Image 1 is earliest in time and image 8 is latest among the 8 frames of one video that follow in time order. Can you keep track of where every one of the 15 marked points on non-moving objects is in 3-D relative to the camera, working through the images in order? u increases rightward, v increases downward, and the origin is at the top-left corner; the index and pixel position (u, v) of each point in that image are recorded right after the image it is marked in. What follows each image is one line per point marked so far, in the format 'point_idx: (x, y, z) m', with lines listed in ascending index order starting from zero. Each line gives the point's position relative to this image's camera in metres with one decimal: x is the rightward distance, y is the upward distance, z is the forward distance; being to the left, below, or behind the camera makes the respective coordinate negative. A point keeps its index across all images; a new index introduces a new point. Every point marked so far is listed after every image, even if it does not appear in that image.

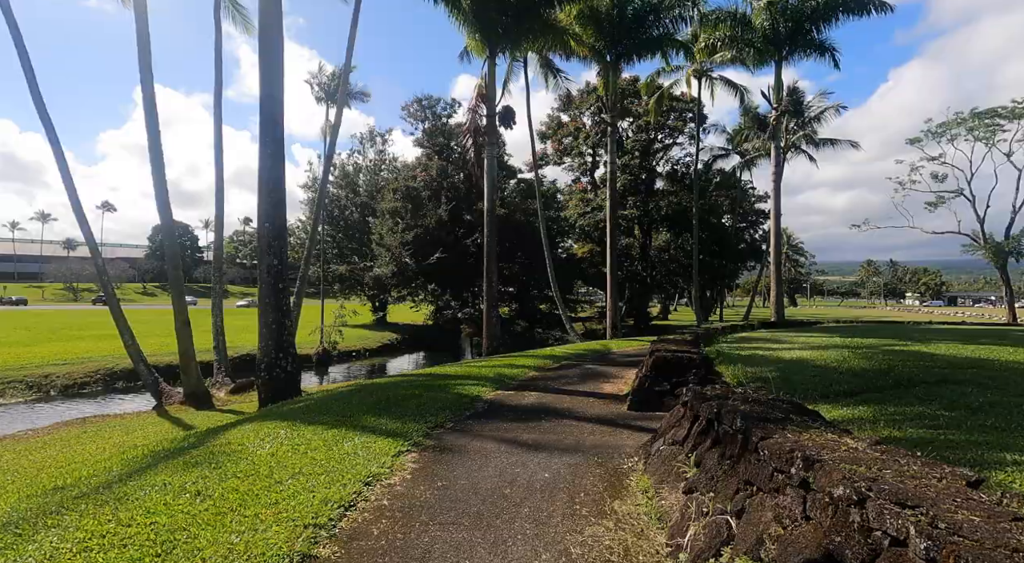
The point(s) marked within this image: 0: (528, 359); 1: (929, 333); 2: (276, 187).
0: (+0.3, -1.6, +12.0) m
1: (+10.6, -1.3, +15.6) m
2: (-4.3, +1.8, +10.6) m
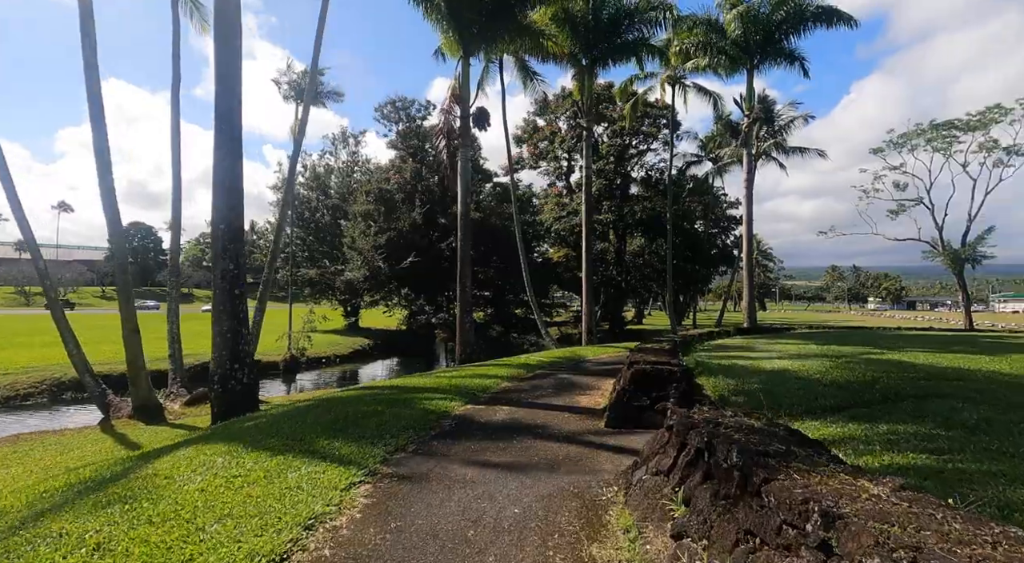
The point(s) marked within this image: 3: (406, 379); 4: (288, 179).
0: (-0.2, -1.7, +11.5) m
1: (+9.9, -1.5, +15.6) m
2: (-4.7, +1.7, +10.0) m
3: (-1.7, -1.7, +10.2) m
4: (-6.4, +2.9, +16.9) m
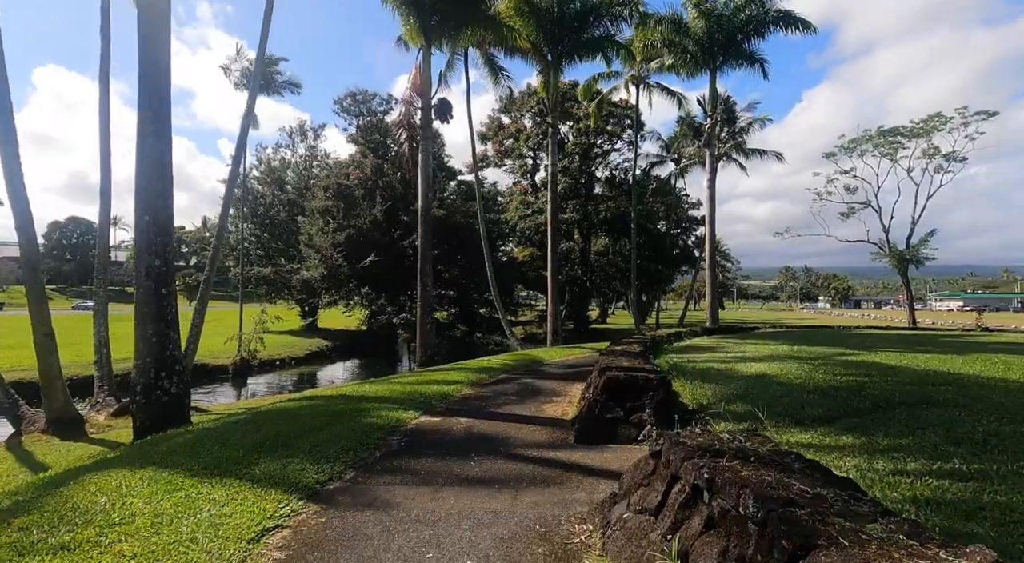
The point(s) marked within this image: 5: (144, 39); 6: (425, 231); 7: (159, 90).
0: (-0.9, -1.7, +10.9) m
1: (+9.0, -1.5, +15.5) m
2: (-5.3, +1.7, +9.0) m
3: (-2.3, -1.6, +9.4) m
4: (-7.4, +2.9, +15.9) m
5: (-5.4, +3.6, +8.8) m
6: (-2.9, +1.6, +19.8) m
7: (-5.6, +2.9, +9.5) m
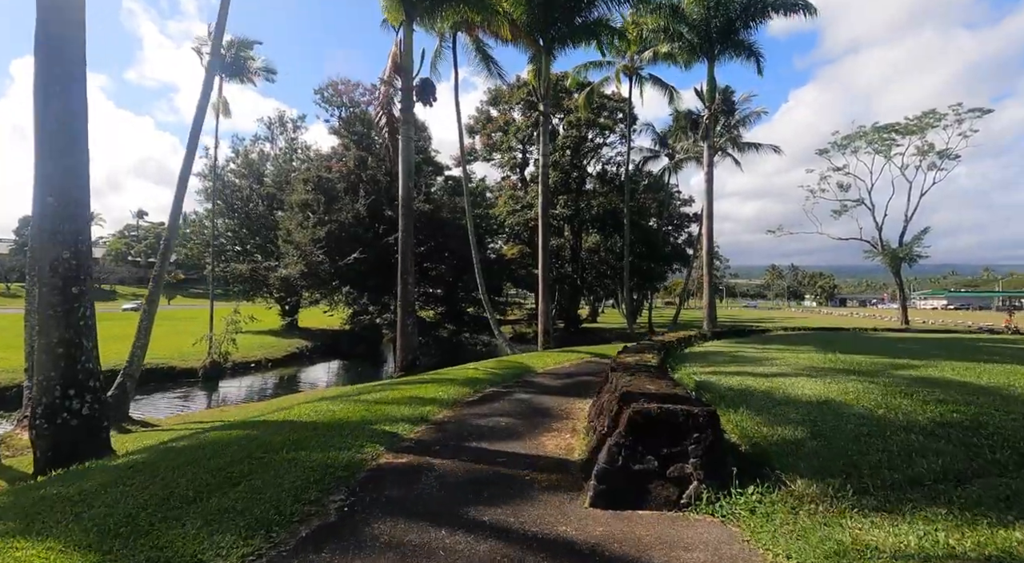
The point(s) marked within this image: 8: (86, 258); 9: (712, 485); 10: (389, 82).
0: (-1.1, -1.6, +9.3) m
1: (+8.7, -1.4, +14.2) m
2: (-5.4, +1.7, +7.4) m
3: (-2.4, -1.6, +7.8) m
4: (-7.7, +3.0, +14.2) m
5: (-5.5, +3.6, +7.1) m
6: (-3.2, +1.7, +18.1) m
7: (-5.8, +3.0, +7.8) m
8: (-5.5, +0.3, +7.7) m
9: (+1.2, -1.3, +3.7) m
10: (-3.9, +6.4, +19.2) m
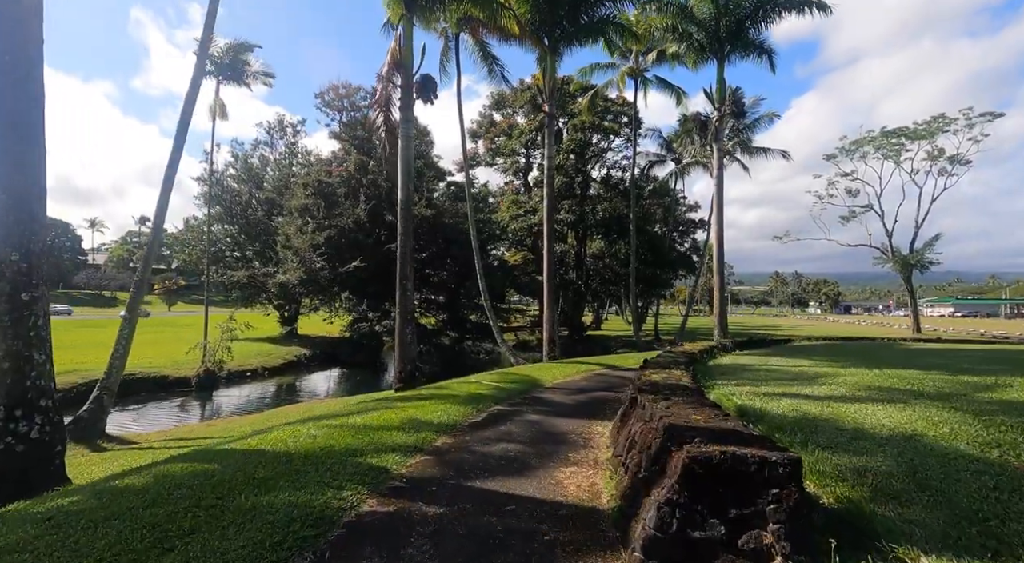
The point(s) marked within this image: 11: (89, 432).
0: (-1.0, -1.7, +8.3) m
1: (+8.9, -1.6, +13.1) m
2: (-5.3, +1.7, +6.5) m
3: (-2.3, -1.7, +6.9) m
4: (-7.5, +2.9, +13.3) m
5: (-5.4, +3.6, +6.2) m
6: (-3.1, +1.5, +17.2) m
7: (-5.7, +2.9, +6.9) m
8: (-5.4, +0.2, +6.8) m
9: (+1.3, -1.3, +2.7) m
10: (-3.8, +6.2, +18.3) m
11: (-8.2, -2.9, +11.7) m
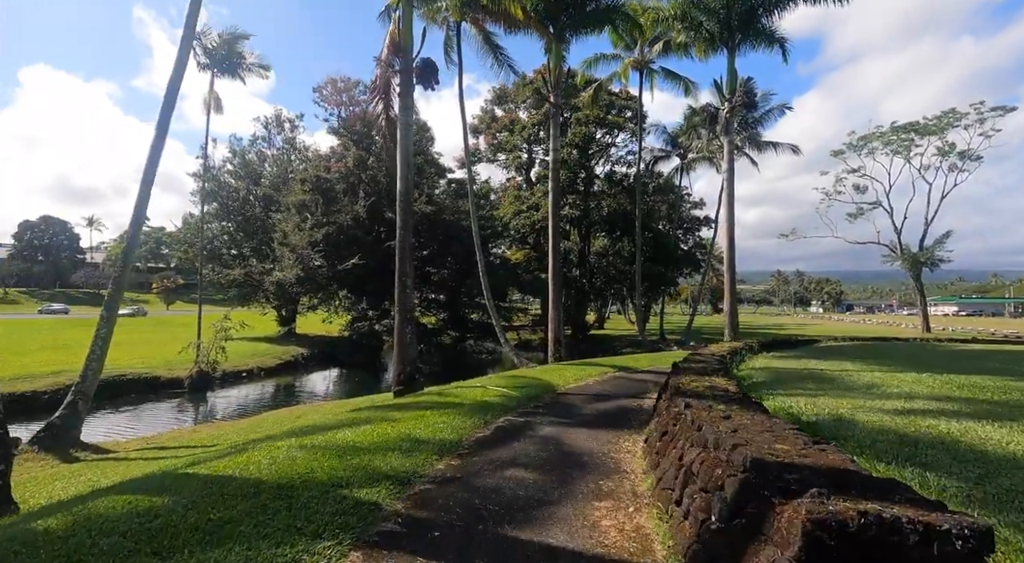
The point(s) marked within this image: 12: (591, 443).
0: (-0.8, -1.6, +7.3) m
1: (+9.0, -1.5, +12.1) m
2: (-5.2, +1.7, +5.5) m
3: (-2.2, -1.6, +5.9) m
4: (-7.4, +2.9, +12.3) m
5: (-5.2, +3.6, +5.2) m
6: (-2.9, +1.6, +16.2) m
7: (-5.5, +3.0, +6.0) m
8: (-5.2, +0.3, +5.8) m
9: (+1.5, -1.2, +1.8) m
10: (-3.6, +6.3, +17.4) m
11: (-8.1, -2.8, +10.7) m
12: (+0.8, -1.6, +6.2) m
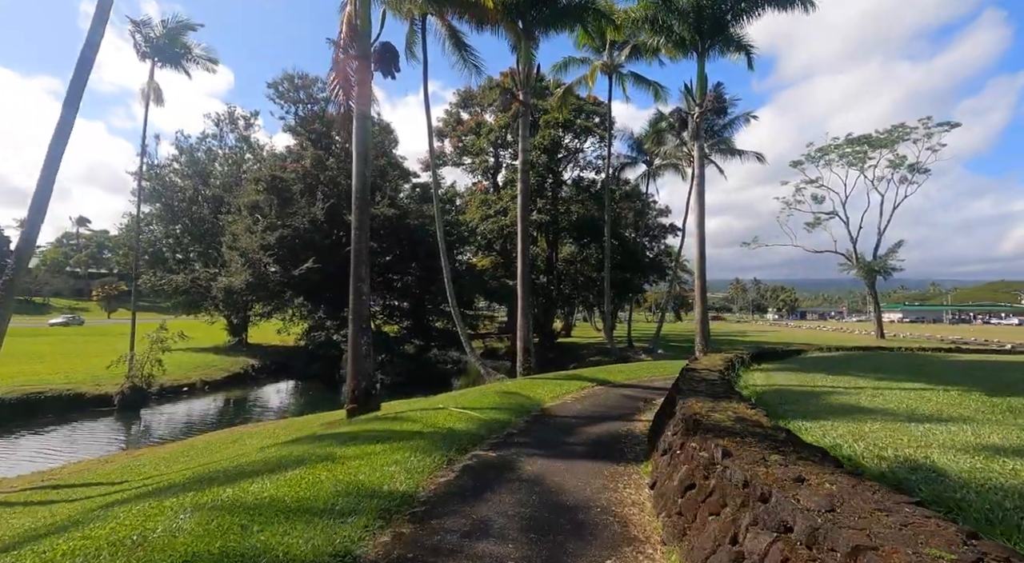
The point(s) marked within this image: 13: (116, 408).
0: (-1.1, -1.7, +5.9) m
1: (+8.4, -1.6, +11.3) m
2: (-5.4, +1.7, +3.9) m
3: (-2.4, -1.6, +4.4) m
4: (-7.9, +2.9, +10.5) m
5: (-5.4, +3.6, +3.6) m
6: (-3.7, +1.5, +14.7) m
7: (-5.7, +3.0, +4.3) m
8: (-5.4, +0.3, +4.1) m
9: (+1.5, -1.2, +0.5) m
10: (-4.5, +6.2, +15.9) m
11: (-8.6, -2.9, +8.8) m
12: (+0.6, -1.7, +4.9) m
13: (-13.3, -4.2, +20.1) m
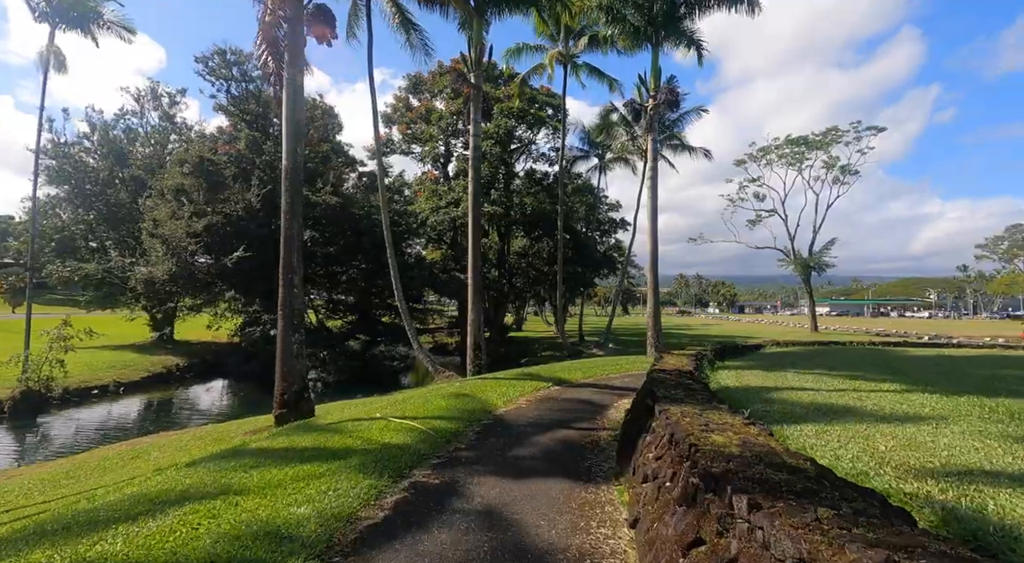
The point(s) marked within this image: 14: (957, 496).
0: (-1.5, -1.6, +4.7) m
1: (+7.5, -1.5, +10.8) m
2: (-5.6, +1.8, +2.2) m
3: (-2.7, -1.5, +3.0) m
4: (-8.7, +3.0, +8.7) m
5: (-5.6, +3.8, +2.0) m
6: (-4.9, +1.7, +13.2) m
7: (-6.0, +3.1, +2.7) m
8: (-5.7, +0.4, +2.5) m
9: (+1.5, -1.1, -0.5) m
10: (-5.7, +6.4, +14.2) m
11: (-9.2, -2.7, +7.0) m
12: (+0.2, -1.6, +3.8) m
13: (-14.9, -3.9, +17.8) m
14: (+2.3, -1.1, +3.2) m
